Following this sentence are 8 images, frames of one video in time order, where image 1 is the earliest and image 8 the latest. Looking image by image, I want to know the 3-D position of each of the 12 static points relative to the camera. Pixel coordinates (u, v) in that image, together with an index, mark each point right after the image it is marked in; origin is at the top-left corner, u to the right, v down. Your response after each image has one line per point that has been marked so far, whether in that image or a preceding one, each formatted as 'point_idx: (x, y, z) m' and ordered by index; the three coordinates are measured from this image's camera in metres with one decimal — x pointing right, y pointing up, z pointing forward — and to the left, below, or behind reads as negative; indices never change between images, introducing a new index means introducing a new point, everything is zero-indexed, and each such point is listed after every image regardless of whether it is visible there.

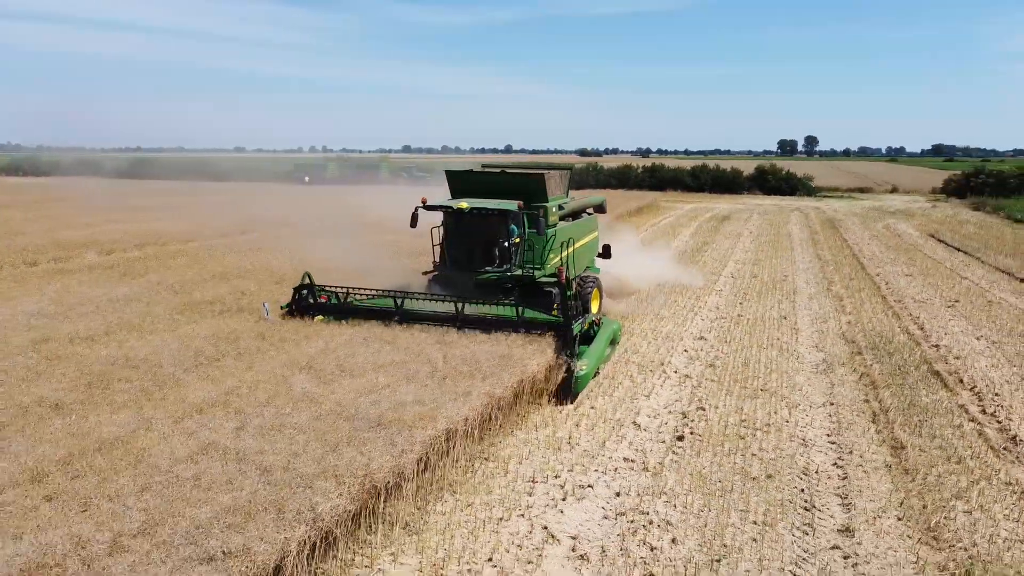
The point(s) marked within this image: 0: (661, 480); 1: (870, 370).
0: (+1.5, -1.8, +7.7) m
1: (+5.2, -1.2, +11.6) m
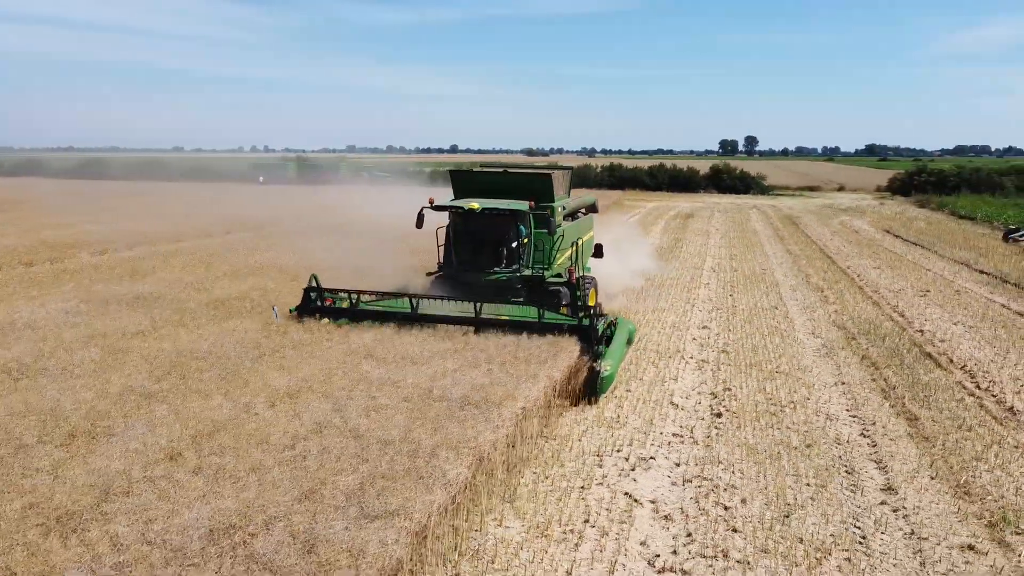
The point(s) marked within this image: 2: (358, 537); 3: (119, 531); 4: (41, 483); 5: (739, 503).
0: (+2.1, -1.7, +8.4) m
1: (+5.6, -1.0, +12.6) m
2: (-0.9, -1.5, +4.9) m
3: (-2.4, -1.5, +5.0) m
4: (-3.3, -1.4, +5.8) m
5: (+2.0, -1.9, +7.1) m
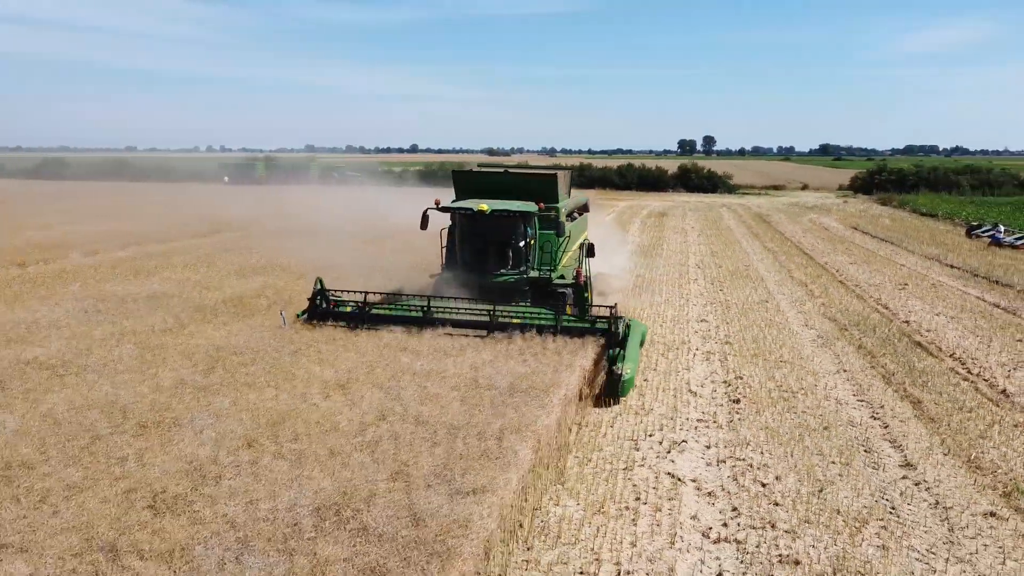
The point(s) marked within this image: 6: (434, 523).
0: (+2.5, -1.6, +8.9) m
1: (+5.8, -0.9, +13.2) m
2: (-0.3, -1.4, +5.2) m
3: (-1.8, -1.5, +5.3) m
4: (-2.8, -1.4, +6.0) m
5: (+2.5, -1.8, +7.6) m
6: (-0.5, -1.5, +5.0) m
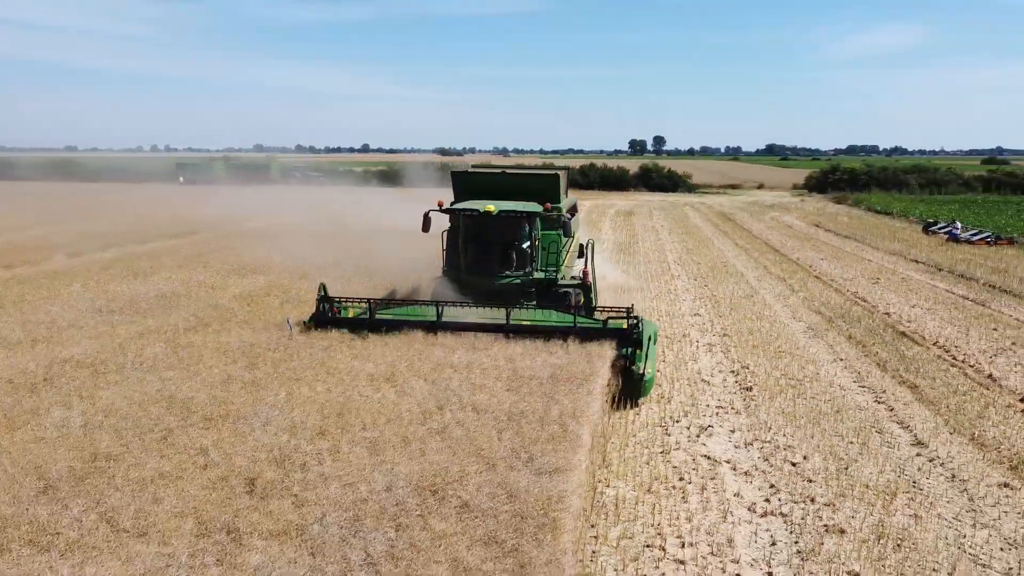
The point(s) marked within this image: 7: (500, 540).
0: (+2.9, -1.5, +9.4) m
1: (+5.9, -0.8, +13.9) m
2: (+0.2, -1.4, +5.6) m
3: (-1.2, -1.4, +5.6) m
4: (-2.3, -1.3, +6.2) m
5: (+3.0, -1.7, +8.1) m
6: (+0.1, -1.4, +5.4) m
7: (-0.1, -1.5, +4.9) m
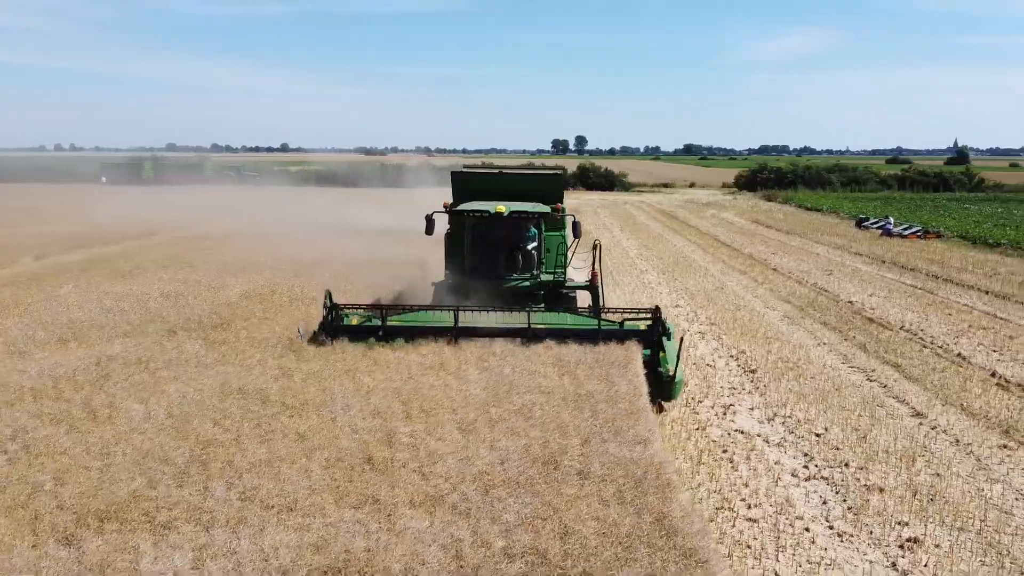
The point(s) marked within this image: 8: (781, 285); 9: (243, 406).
0: (+3.3, -1.4, +10.2) m
1: (+5.8, -0.6, +15.0) m
2: (+1.0, -1.3, +6.2) m
3: (-0.5, -1.3, +6.0) m
4: (-1.5, -1.3, +6.5) m
5: (+3.5, -1.6, +9.0) m
6: (+0.9, -1.3, +5.9) m
7: (+0.8, -1.4, +5.4) m
8: (+6.4, +0.1, +19.1) m
9: (-2.5, -1.1, +7.4) m
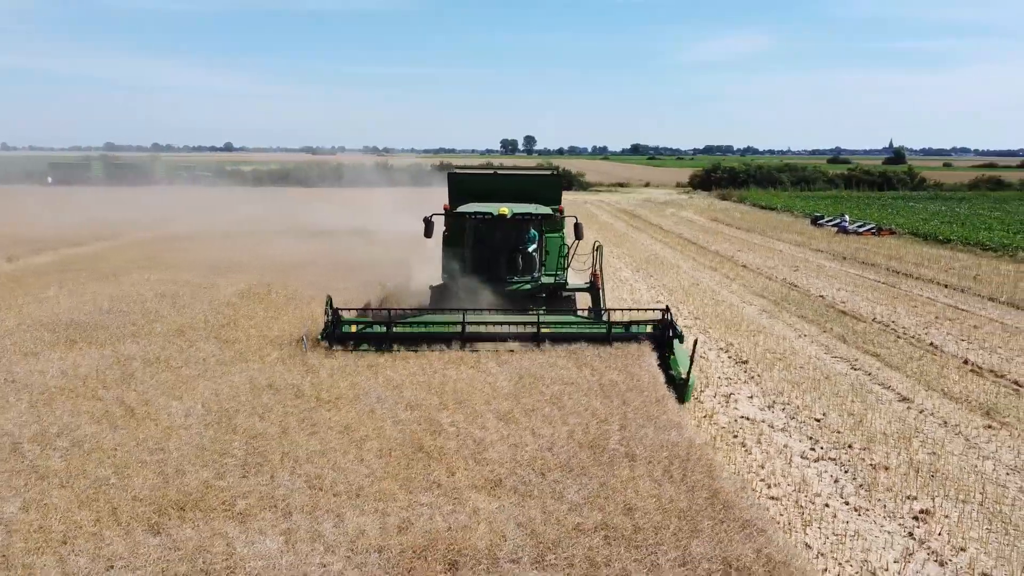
0: (+3.4, -1.3, +10.7) m
1: (+5.6, -0.5, +15.7) m
2: (+1.4, -1.2, +6.6) m
3: (-0.1, -1.3, +6.3) m
4: (-1.2, -1.2, +6.8) m
5: (+3.7, -1.5, +9.5) m
6: (+1.3, -1.3, +6.3) m
7: (+1.2, -1.4, +5.8) m
8: (+5.9, +0.2, +19.8) m
9: (-2.2, -1.1, +7.6) m
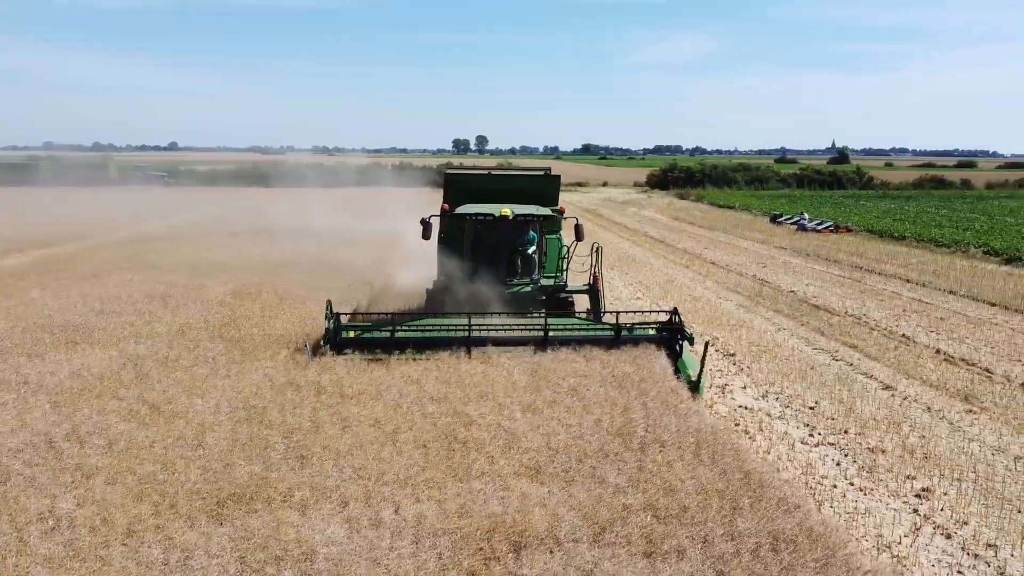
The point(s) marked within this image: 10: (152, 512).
0: (+3.4, -1.2, +11.2) m
1: (+5.4, -0.4, +16.2) m
2: (+1.6, -1.2, +6.9) m
3: (+0.2, -1.3, +6.5) m
4: (-0.9, -1.2, +7.0) m
5: (+3.8, -1.4, +9.9) m
6: (+1.6, -1.2, +6.7) m
7: (+1.5, -1.3, +6.1) m
8: (+5.4, +0.3, +20.4) m
9: (-2.0, -1.0, +7.7) m
10: (-2.4, -1.5, +5.3) m
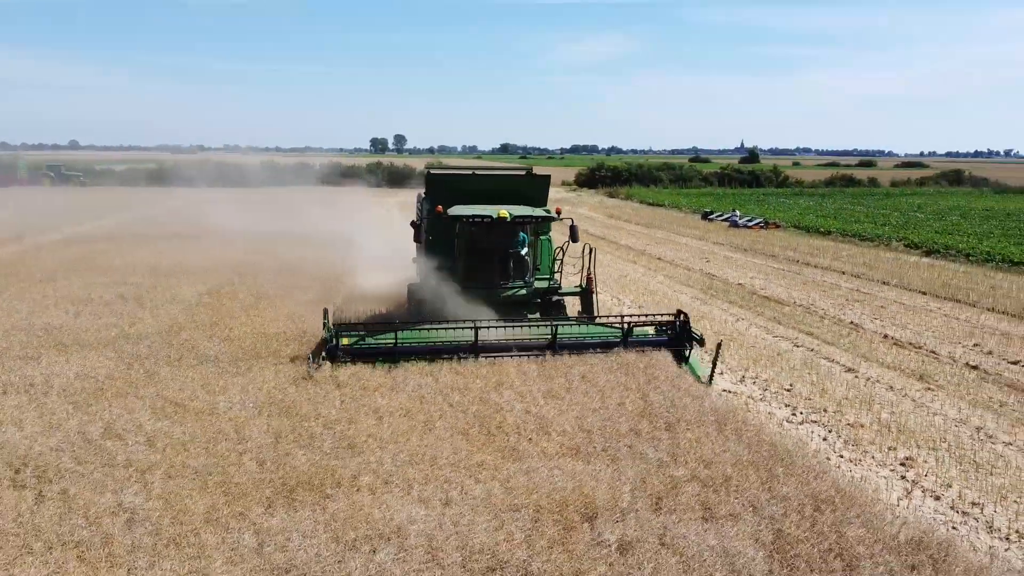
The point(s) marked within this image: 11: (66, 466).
0: (+3.2, -1.1, +11.9) m
1: (+4.7, -0.3, +17.1) m
2: (+1.9, -1.1, +7.4) m
3: (+0.5, -1.2, +6.9) m
4: (-0.7, -1.2, +7.2) m
5: (+3.7, -1.3, +10.7) m
6: (+1.8, -1.1, +7.2) m
7: (+1.8, -1.2, +6.6) m
8: (+4.3, +0.4, +21.2) m
9: (-1.8, -1.0, +7.9) m
10: (-1.9, -1.4, +5.4) m
11: (-3.3, -1.3, +6.0) m
